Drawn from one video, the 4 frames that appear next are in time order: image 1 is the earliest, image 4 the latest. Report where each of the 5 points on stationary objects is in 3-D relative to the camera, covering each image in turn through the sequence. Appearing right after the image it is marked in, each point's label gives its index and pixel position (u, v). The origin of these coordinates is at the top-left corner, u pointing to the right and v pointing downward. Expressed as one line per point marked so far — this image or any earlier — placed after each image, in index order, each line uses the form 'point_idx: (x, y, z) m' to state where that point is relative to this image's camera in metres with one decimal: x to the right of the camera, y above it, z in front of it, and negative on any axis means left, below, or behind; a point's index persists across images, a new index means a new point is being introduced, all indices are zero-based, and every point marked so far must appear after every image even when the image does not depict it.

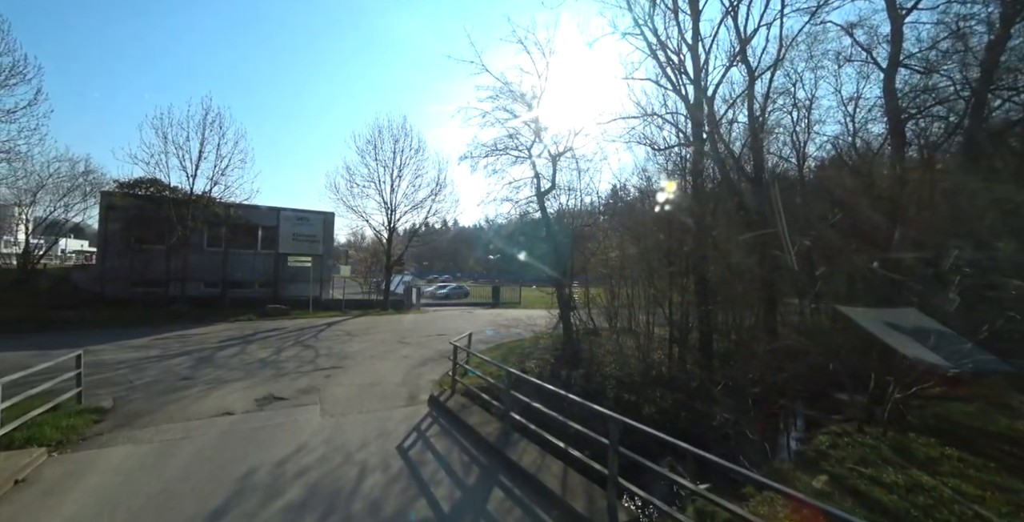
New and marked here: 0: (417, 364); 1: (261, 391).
0: (-2.5, -2.8, +10.9) m
1: (-4.9, -2.6, +8.1) m
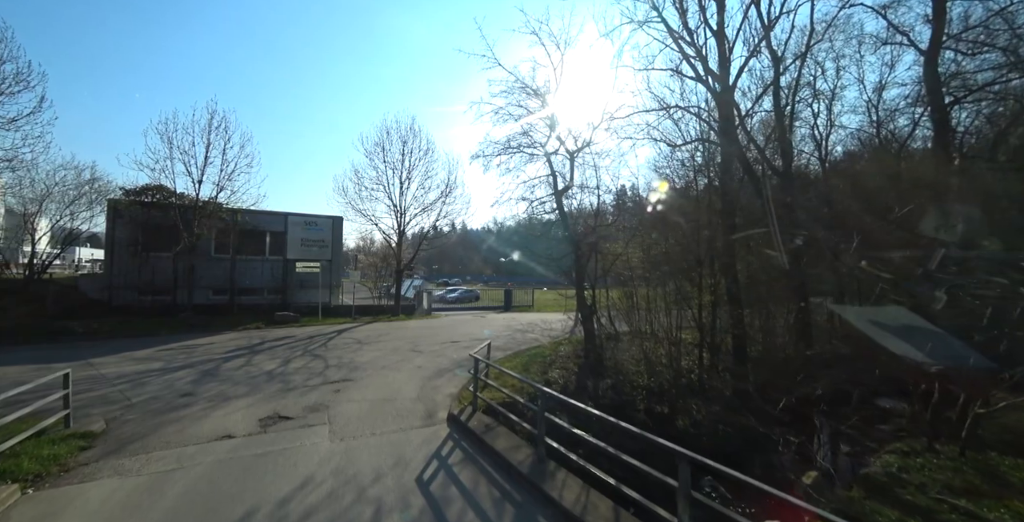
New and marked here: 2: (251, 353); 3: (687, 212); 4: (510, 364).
0: (-2.0, -2.9, +10.2) m
1: (-4.5, -2.7, +7.4) m
2: (-8.0, -2.8, +12.5) m
3: (+5.4, +1.5, +12.5) m
4: (0.0, -2.7, +10.8) m
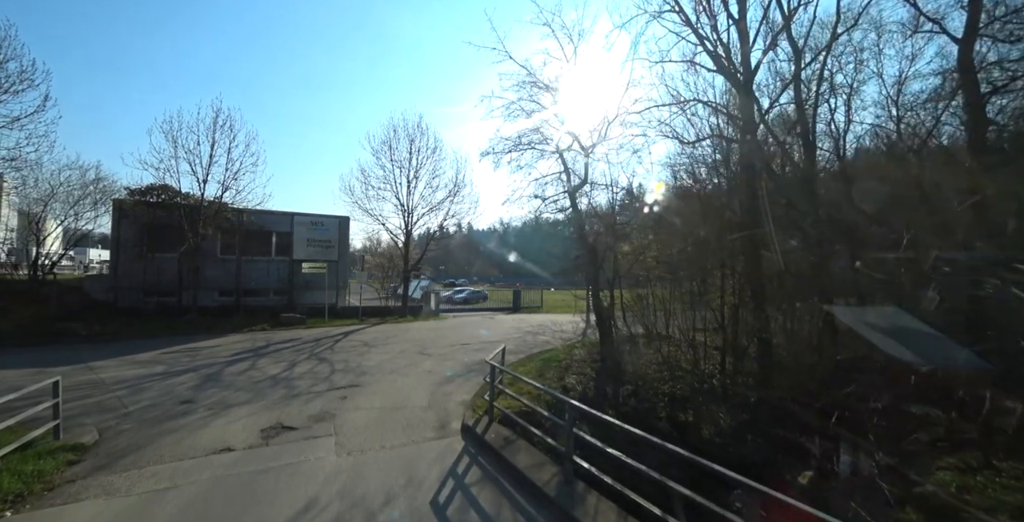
0: (-1.7, -2.9, +9.7) m
1: (-4.2, -2.7, +7.0) m
2: (-7.6, -2.8, +12.1) m
3: (+5.7, +1.5, +11.9) m
4: (+0.3, -2.7, +10.3) m
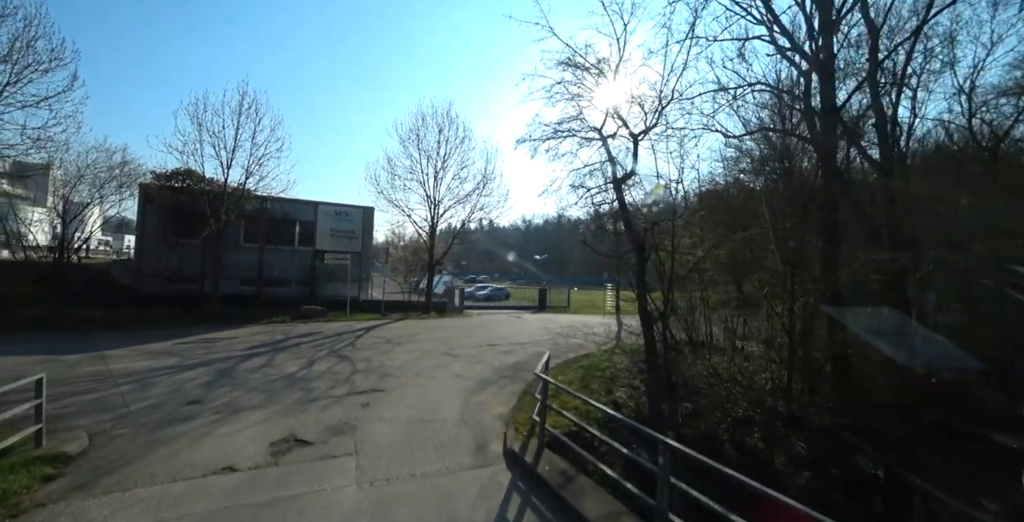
0: (-0.8, -2.7, +8.7) m
1: (-3.4, -2.5, +6.1) m
2: (-6.6, -2.5, +11.4) m
3: (+6.8, +1.5, +10.5) m
4: (+1.2, -2.6, +9.2) m
